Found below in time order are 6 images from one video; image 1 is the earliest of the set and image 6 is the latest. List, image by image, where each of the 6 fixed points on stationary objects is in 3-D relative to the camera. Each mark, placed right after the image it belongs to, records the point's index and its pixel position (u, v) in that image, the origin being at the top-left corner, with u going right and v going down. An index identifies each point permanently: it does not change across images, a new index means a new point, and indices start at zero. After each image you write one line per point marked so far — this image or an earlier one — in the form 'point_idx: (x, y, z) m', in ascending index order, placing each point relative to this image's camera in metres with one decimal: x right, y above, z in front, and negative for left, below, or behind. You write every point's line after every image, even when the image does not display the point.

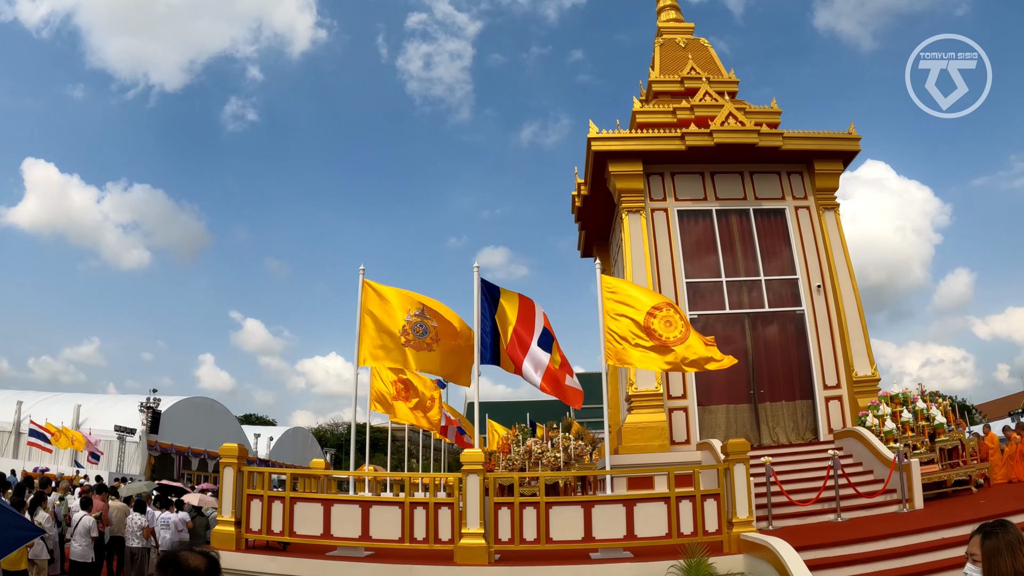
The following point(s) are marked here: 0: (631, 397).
0: (+2.6, -2.4, +14.9) m
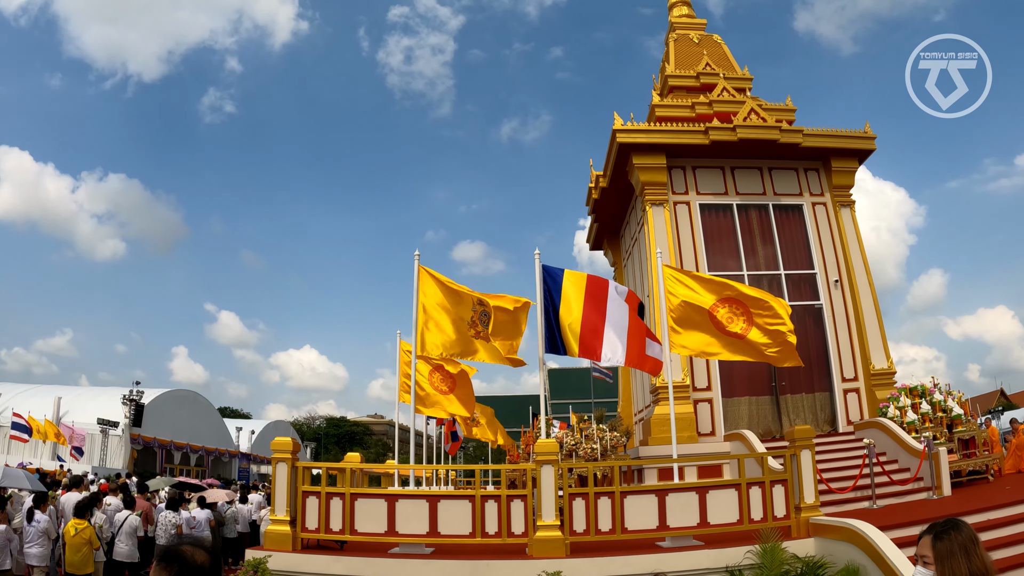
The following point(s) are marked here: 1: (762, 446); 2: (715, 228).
0: (+3.2, -2.2, +15.0) m
1: (+4.8, -3.0, +13.0) m
2: (+5.3, +1.5, +17.6) m
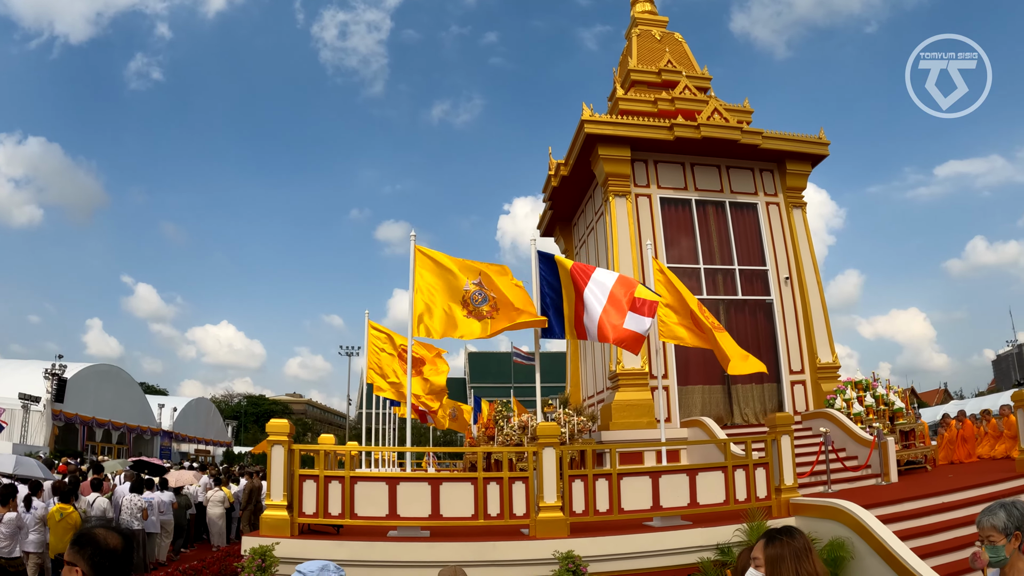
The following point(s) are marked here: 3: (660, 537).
0: (+2.4, -2.0, +15.3) m
1: (+4.2, -2.8, +13.4) m
2: (+4.3, +1.8, +18.0) m
3: (+1.6, -2.8, +7.6) m
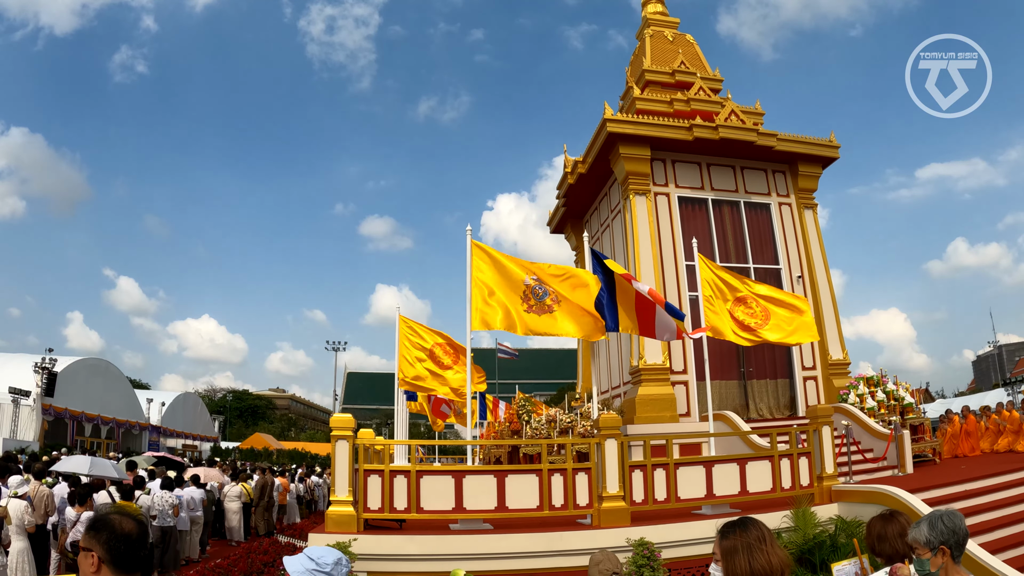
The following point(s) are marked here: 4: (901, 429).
0: (+2.9, -1.9, +15.6) m
1: (+4.8, -2.8, +13.8) m
2: (+4.9, +1.8, +18.4) m
3: (+2.4, -2.7, +7.9) m
4: (+7.9, -2.9, +13.8) m
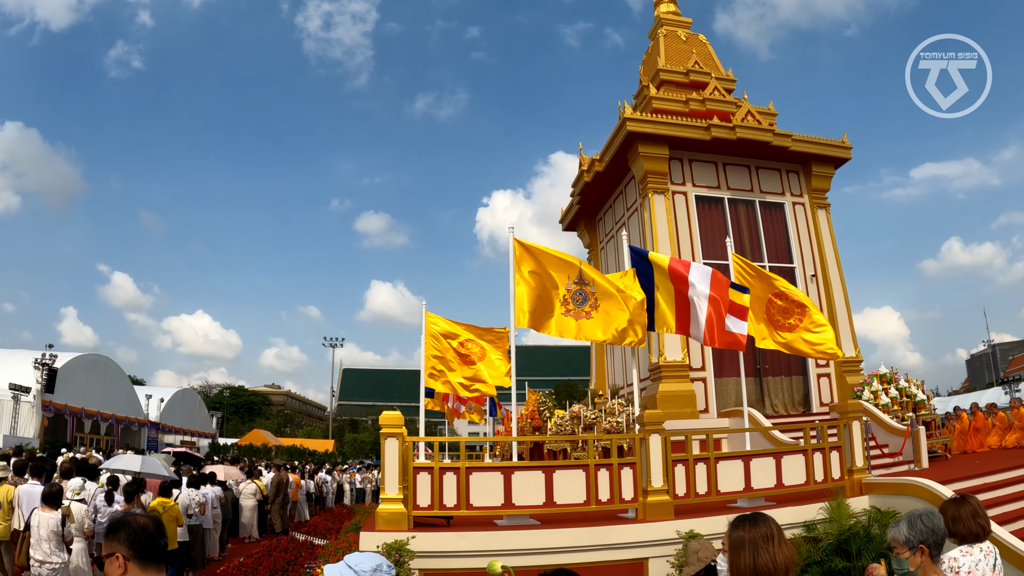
0: (+3.5, -1.8, +15.9) m
1: (+5.3, -2.7, +14.1) m
2: (+5.4, +1.9, +18.7) m
3: (+2.9, -2.7, +8.2) m
4: (+8.4, -2.9, +14.2) m
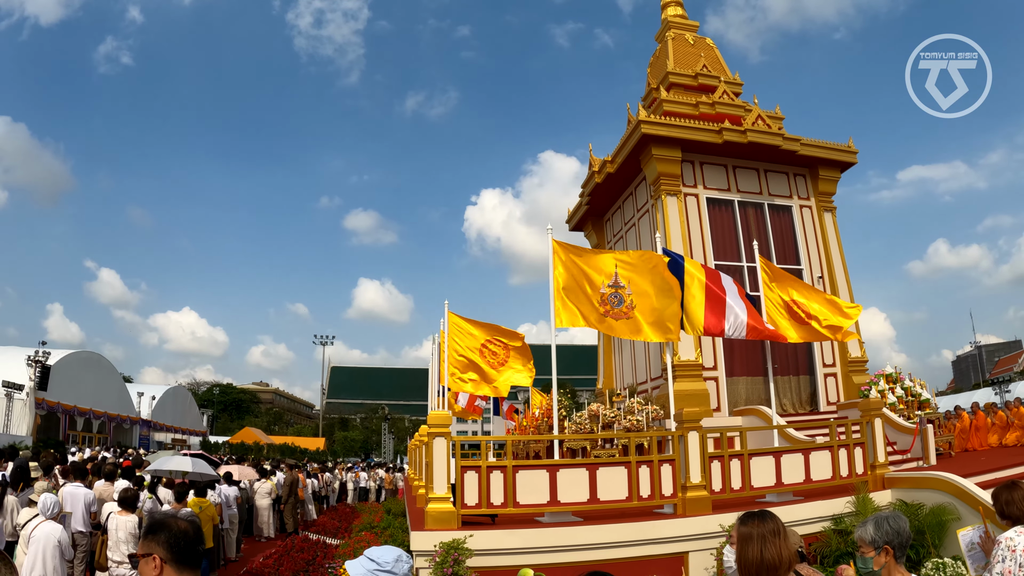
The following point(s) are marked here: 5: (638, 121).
0: (+3.9, -1.8, +16.2) m
1: (+5.7, -2.8, +14.4) m
2: (+5.8, +1.9, +19.0) m
3: (+3.5, -2.7, +8.5) m
4: (+8.8, -2.9, +14.6) m
5: (+3.3, +4.4, +17.8) m
